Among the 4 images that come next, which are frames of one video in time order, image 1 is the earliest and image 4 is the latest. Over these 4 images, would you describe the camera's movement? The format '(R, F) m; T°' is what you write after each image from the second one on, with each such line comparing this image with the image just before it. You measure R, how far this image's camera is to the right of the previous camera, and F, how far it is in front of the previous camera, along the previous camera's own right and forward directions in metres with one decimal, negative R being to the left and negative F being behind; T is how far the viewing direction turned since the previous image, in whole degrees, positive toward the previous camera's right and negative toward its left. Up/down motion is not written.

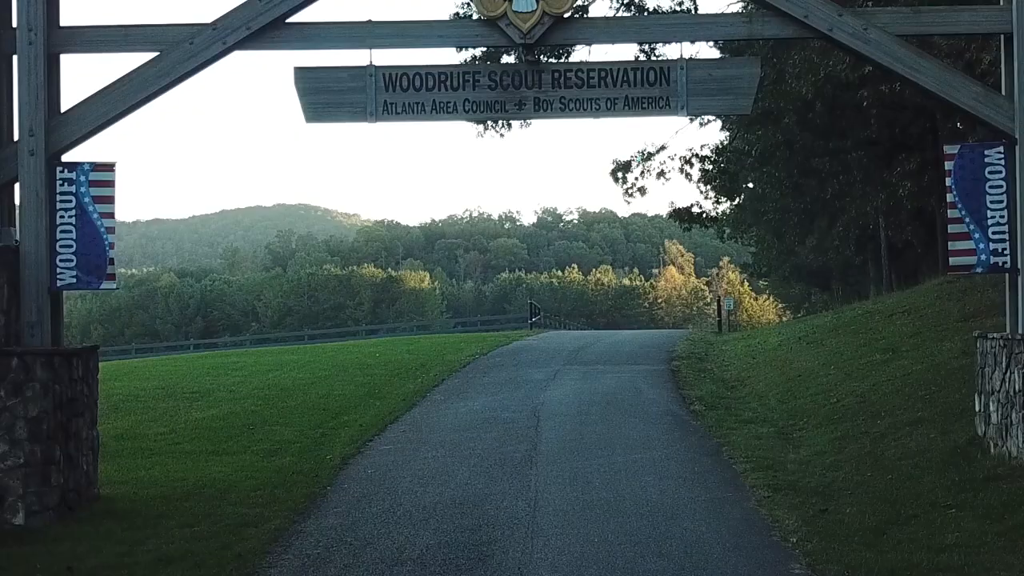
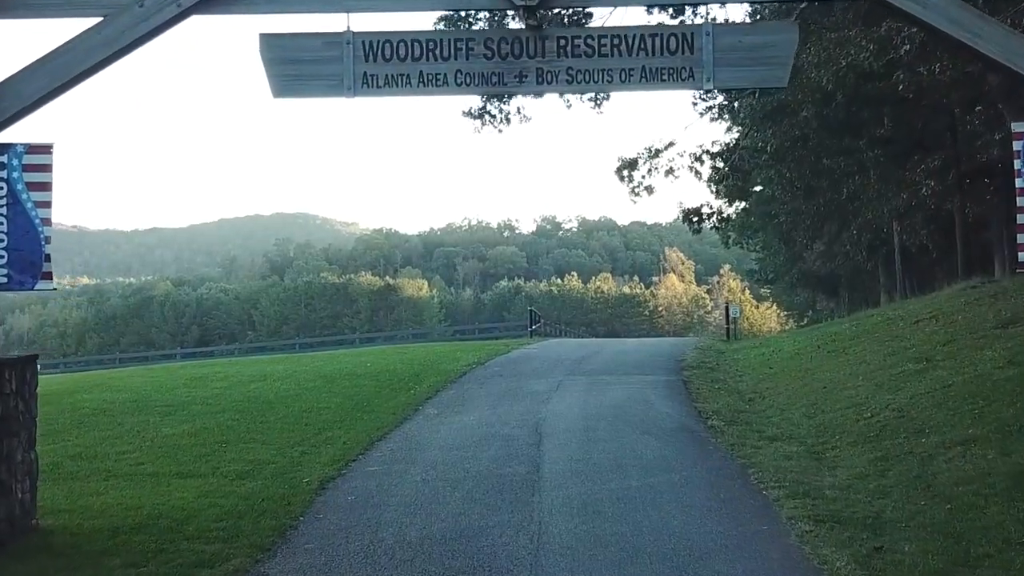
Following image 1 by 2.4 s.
(0.0, +1.2) m; 0°
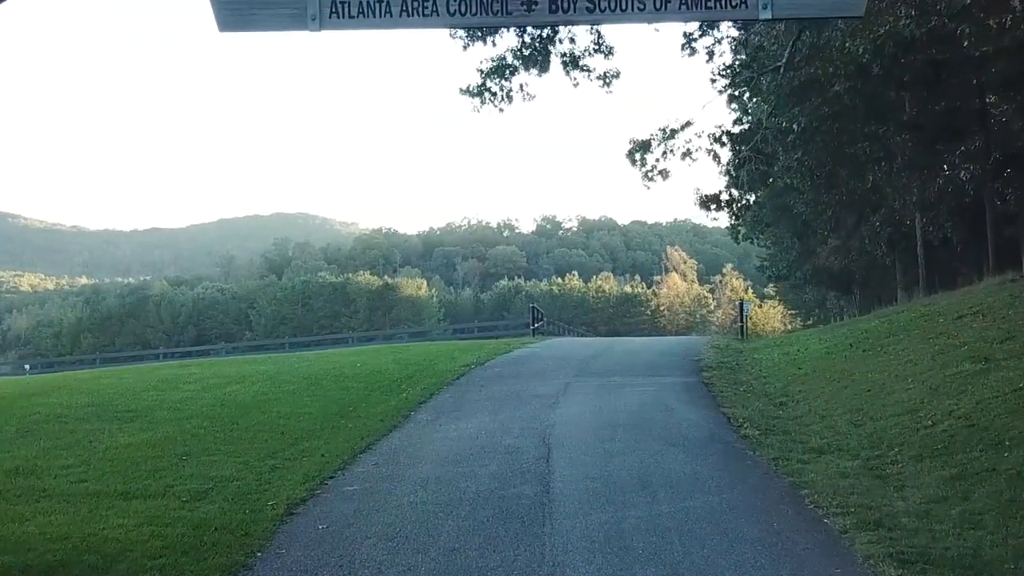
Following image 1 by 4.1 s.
(0.0, +1.6) m; 0°
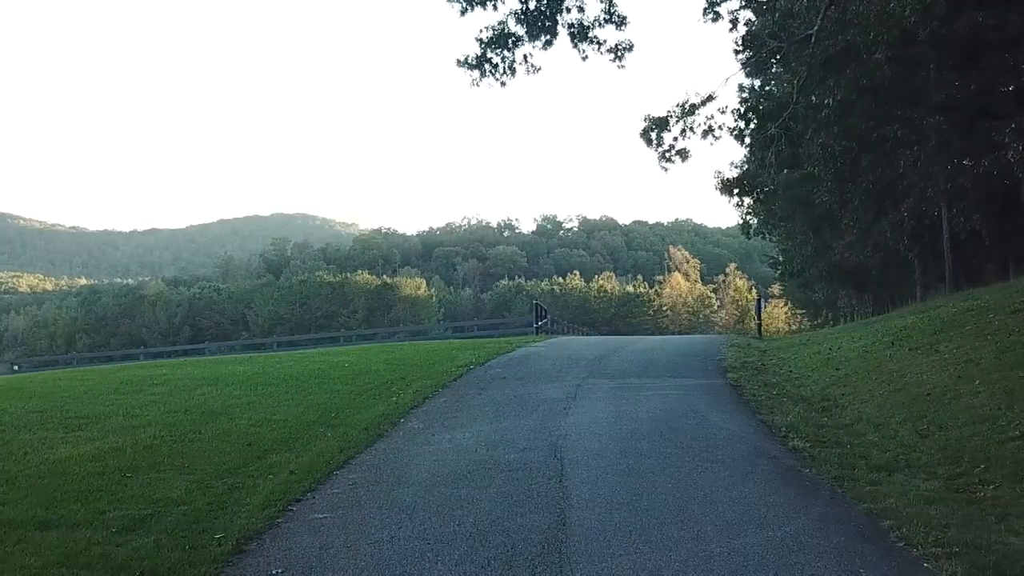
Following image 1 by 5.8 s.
(0.0, +1.6) m; 0°
